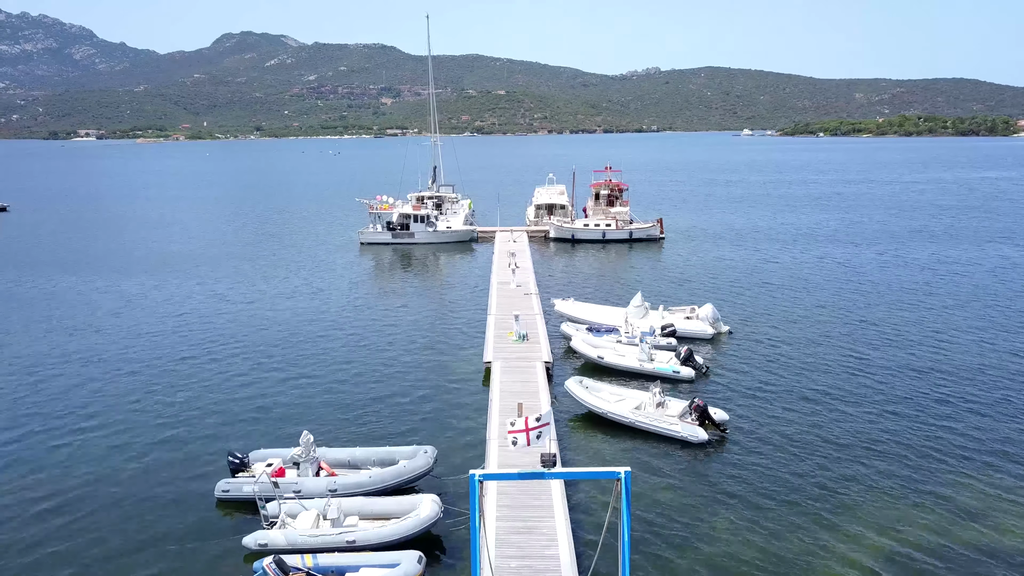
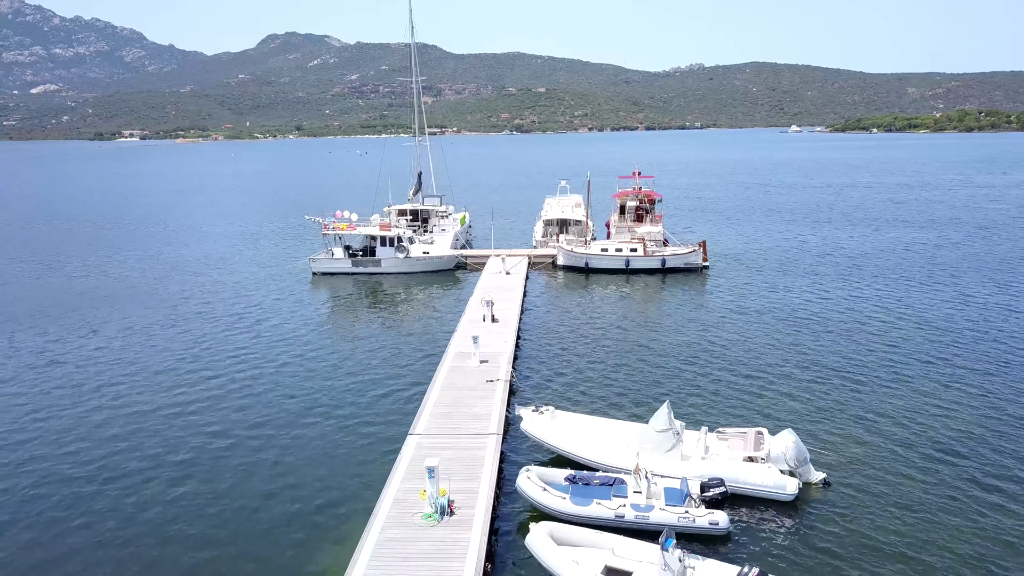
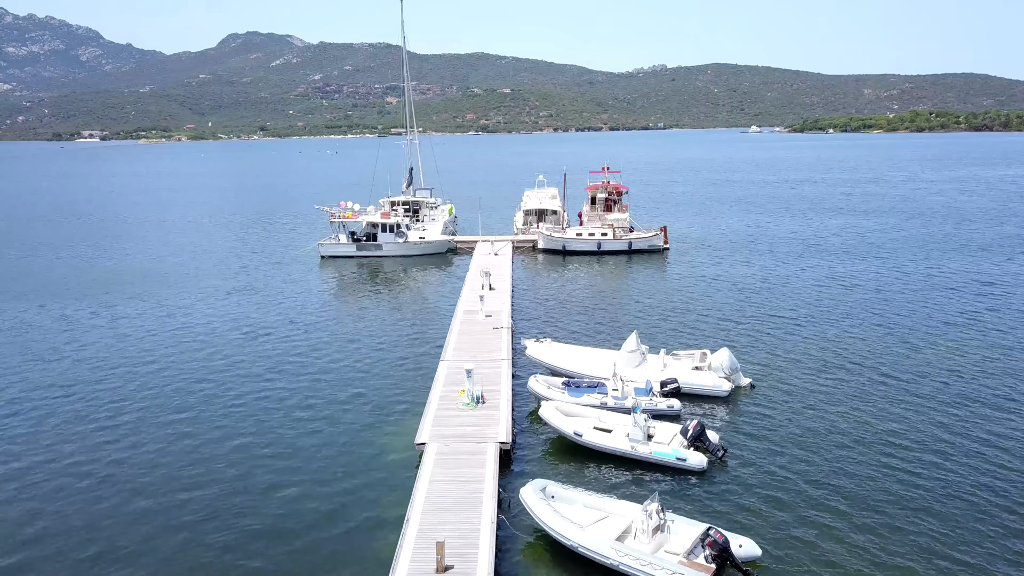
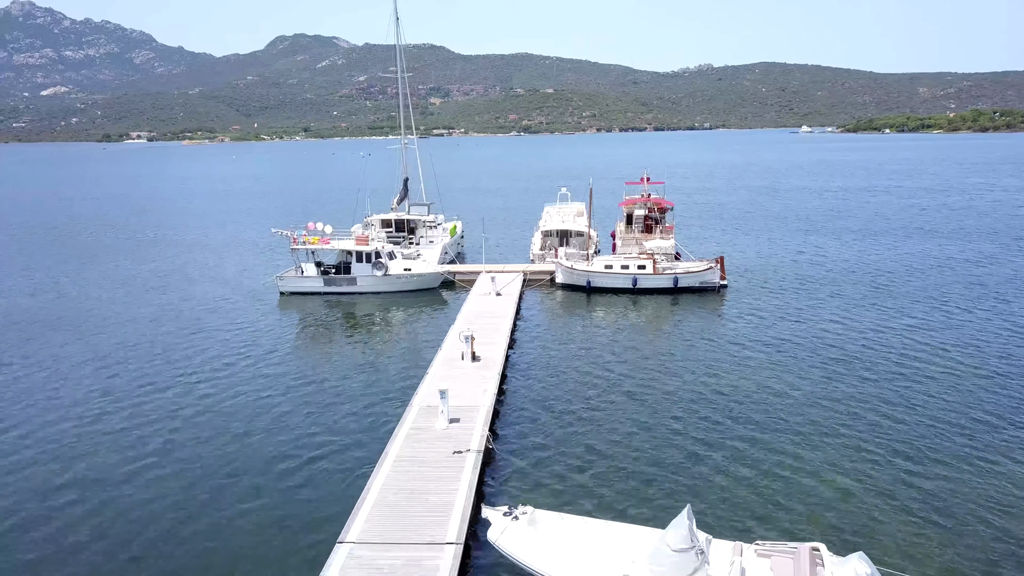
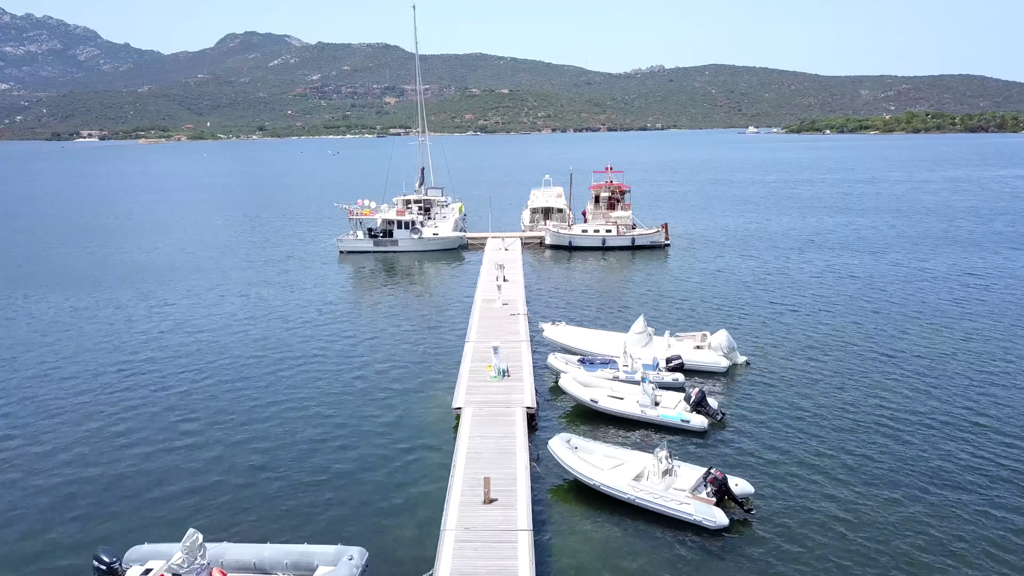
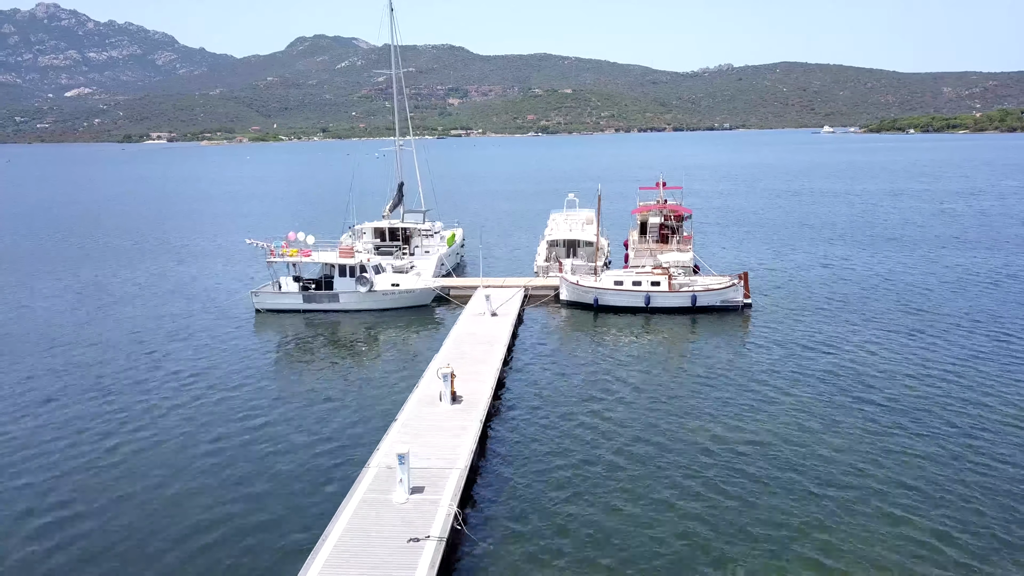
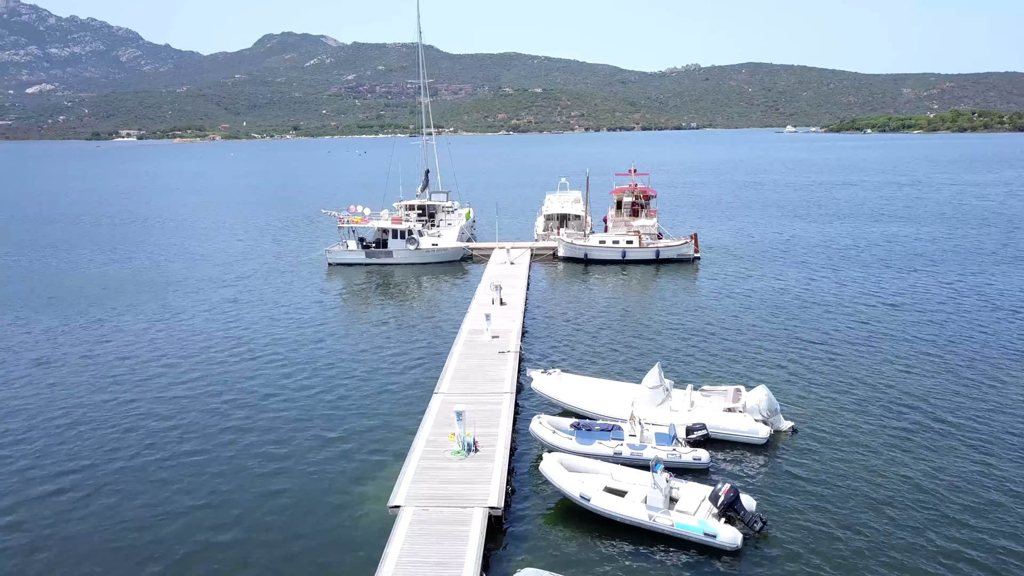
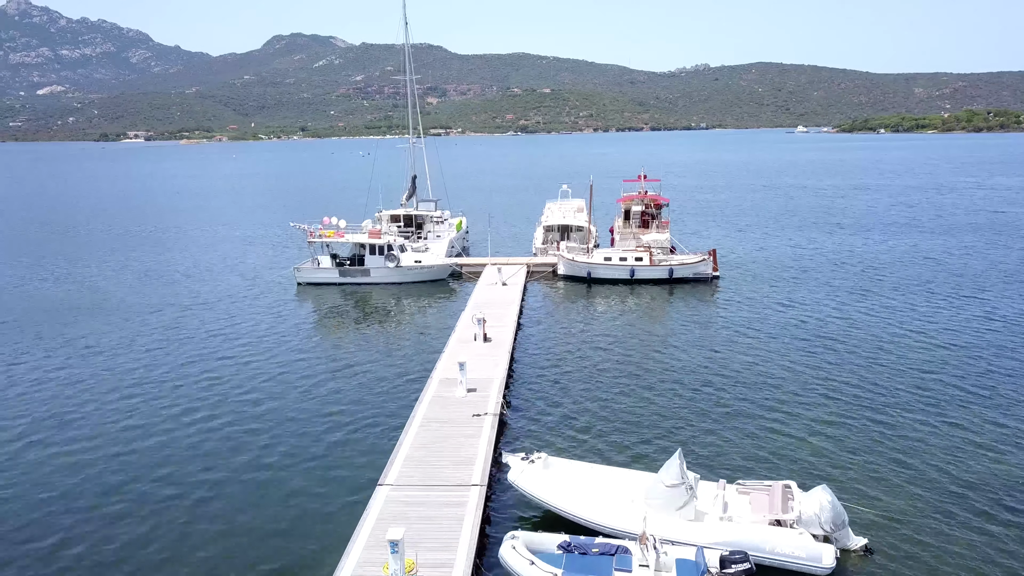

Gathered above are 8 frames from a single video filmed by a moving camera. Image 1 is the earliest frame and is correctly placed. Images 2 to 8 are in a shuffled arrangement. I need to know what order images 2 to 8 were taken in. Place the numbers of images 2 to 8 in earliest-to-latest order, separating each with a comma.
5, 3, 7, 2, 8, 4, 6
